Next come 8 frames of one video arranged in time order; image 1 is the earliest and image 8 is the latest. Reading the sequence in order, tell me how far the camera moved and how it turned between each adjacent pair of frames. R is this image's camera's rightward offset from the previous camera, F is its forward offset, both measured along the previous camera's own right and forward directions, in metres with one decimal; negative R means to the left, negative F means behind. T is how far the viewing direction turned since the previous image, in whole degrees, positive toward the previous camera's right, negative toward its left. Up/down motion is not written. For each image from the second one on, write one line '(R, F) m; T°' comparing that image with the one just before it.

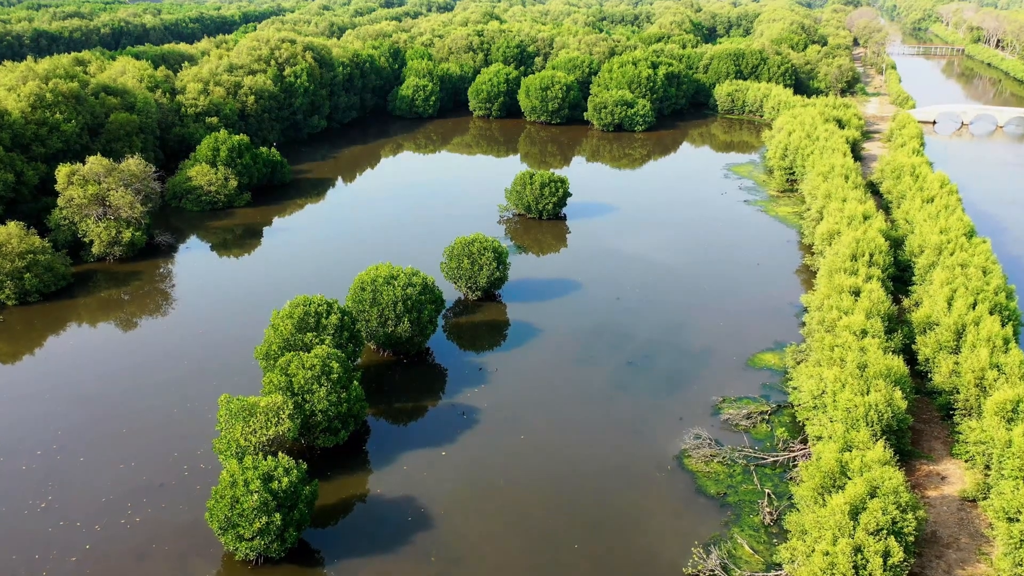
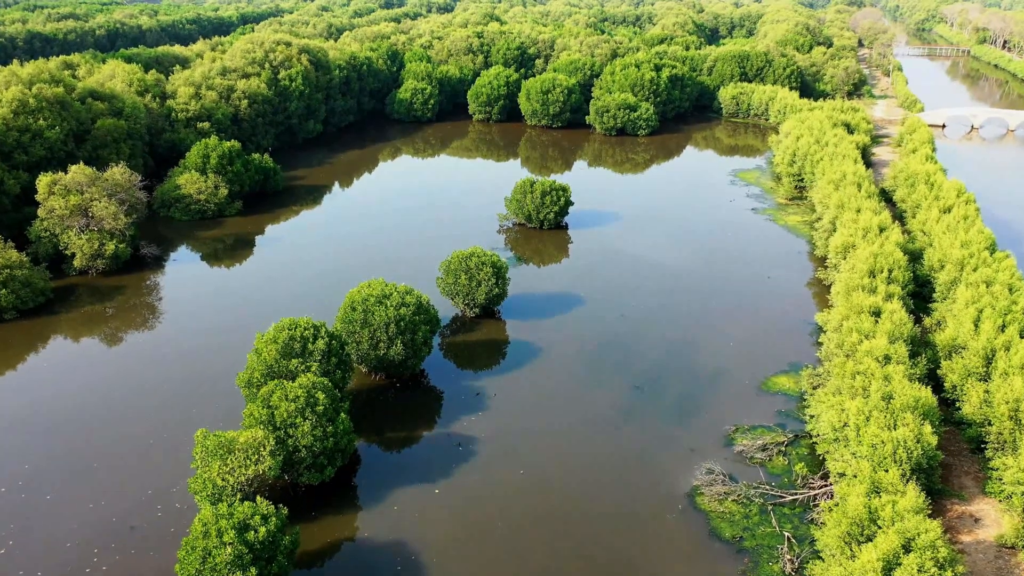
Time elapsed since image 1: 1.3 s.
(+0.1, +1.7) m; 0°
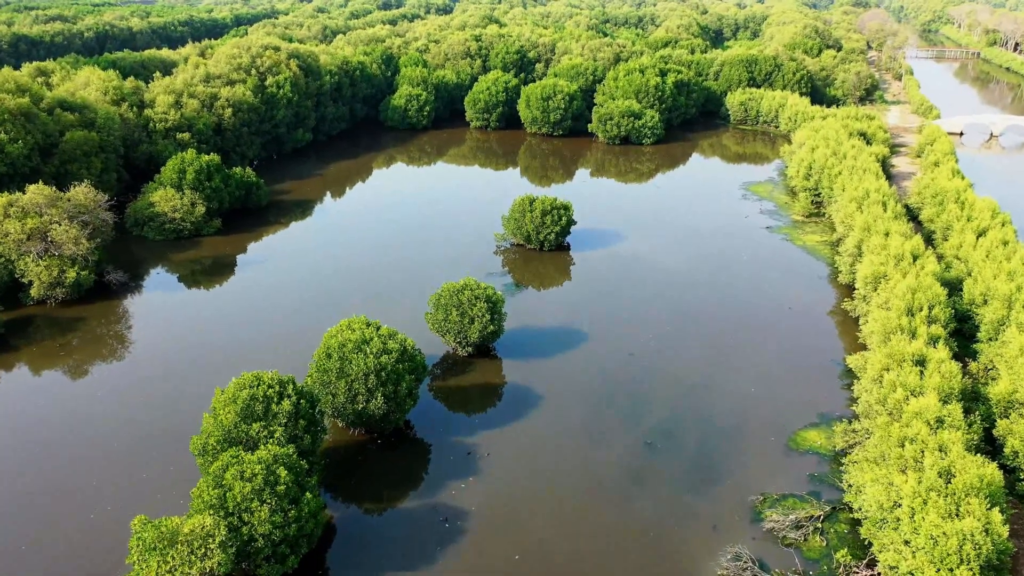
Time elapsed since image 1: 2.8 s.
(+0.2, +3.3) m; 0°
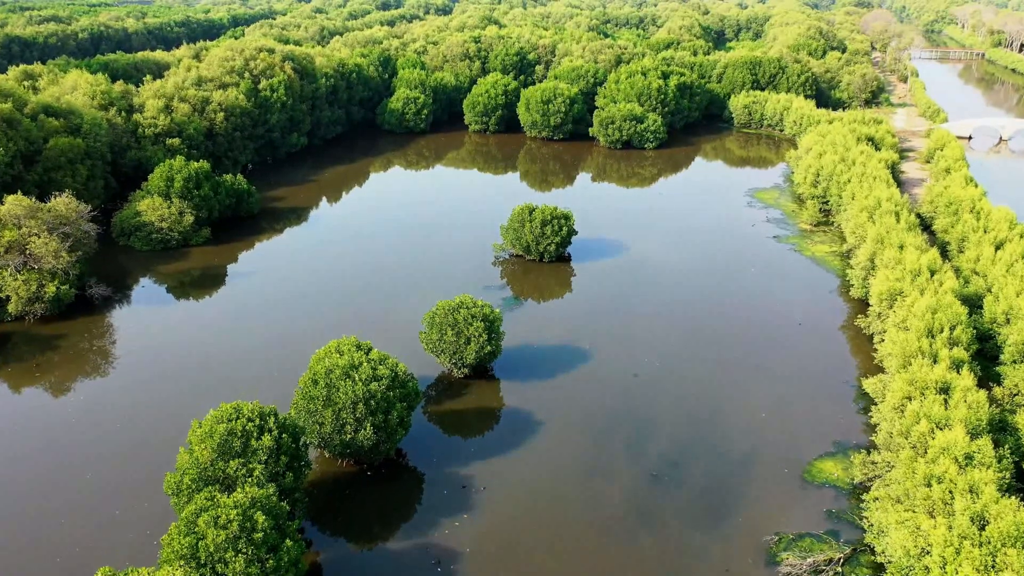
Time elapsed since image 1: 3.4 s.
(+0.1, +1.5) m; 0°
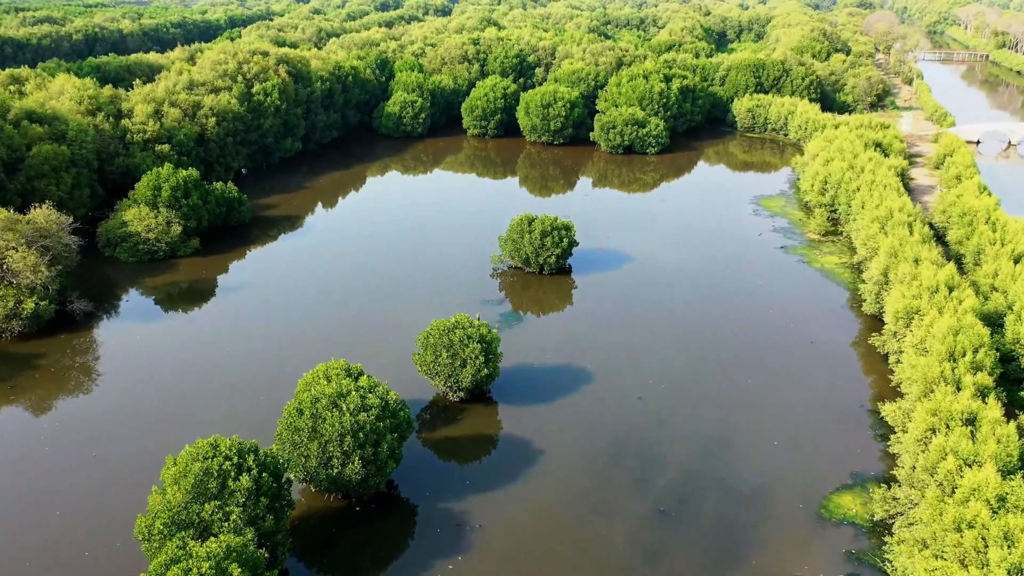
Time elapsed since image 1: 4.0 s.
(+0.1, +1.5) m; 0°
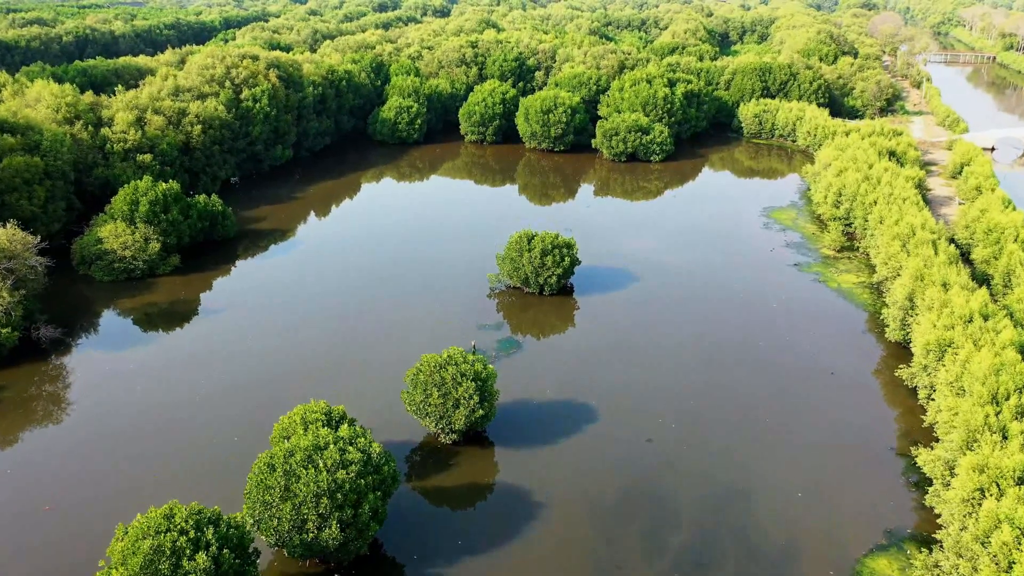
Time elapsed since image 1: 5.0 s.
(+0.1, +2.4) m; 0°
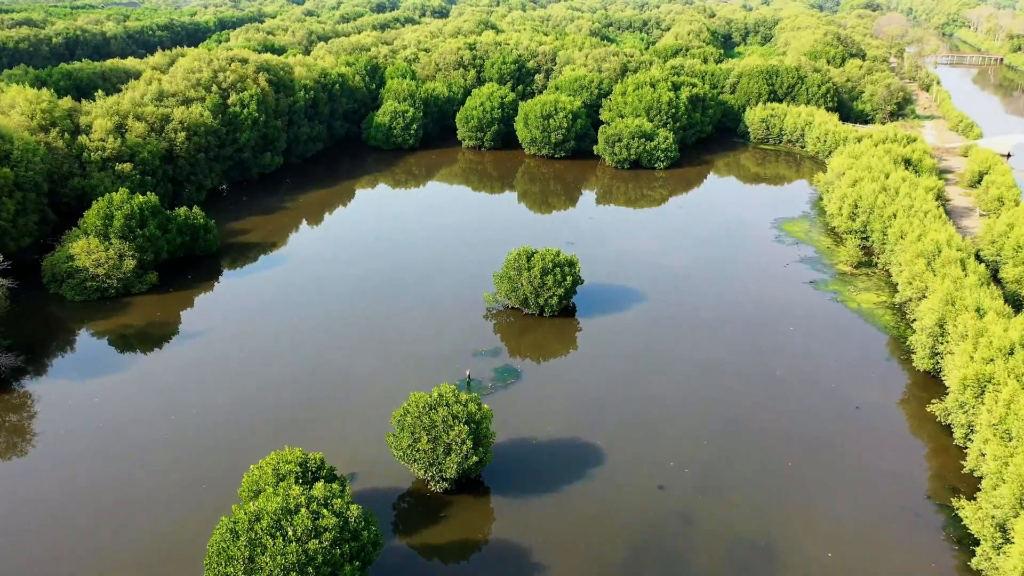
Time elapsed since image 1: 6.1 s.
(+0.1, +2.5) m; 0°
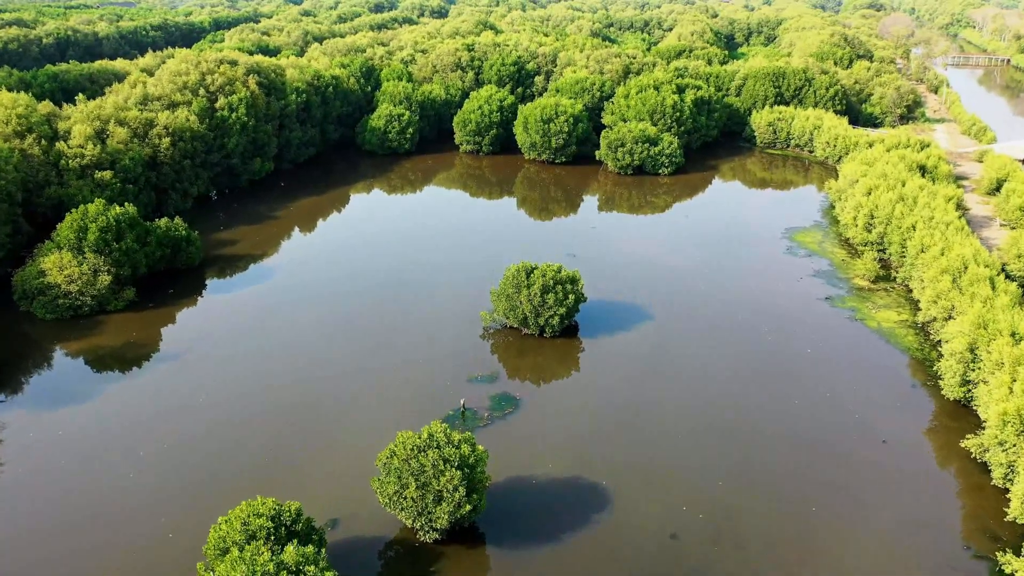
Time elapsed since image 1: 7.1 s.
(+0.1, +2.2) m; 0°
